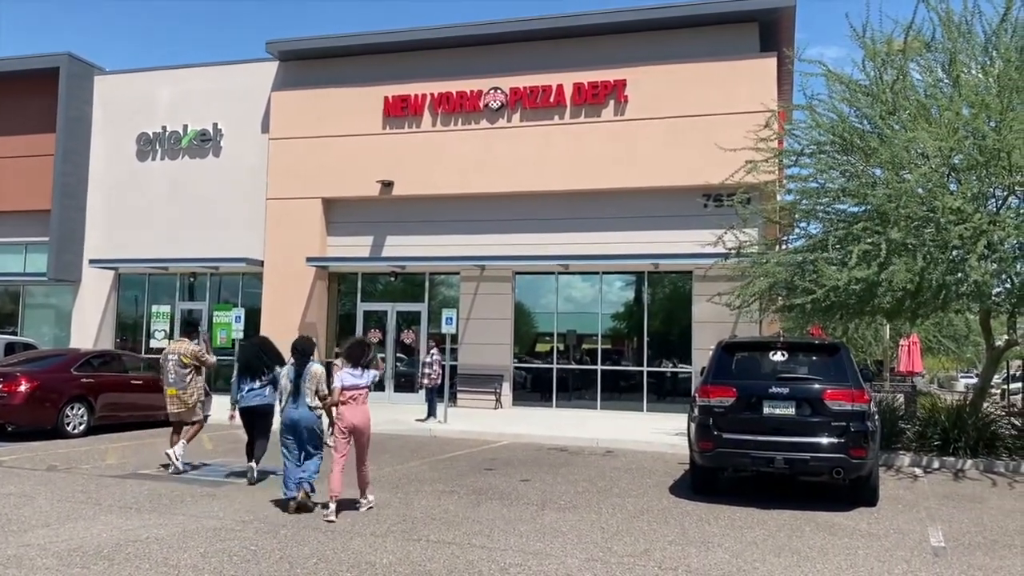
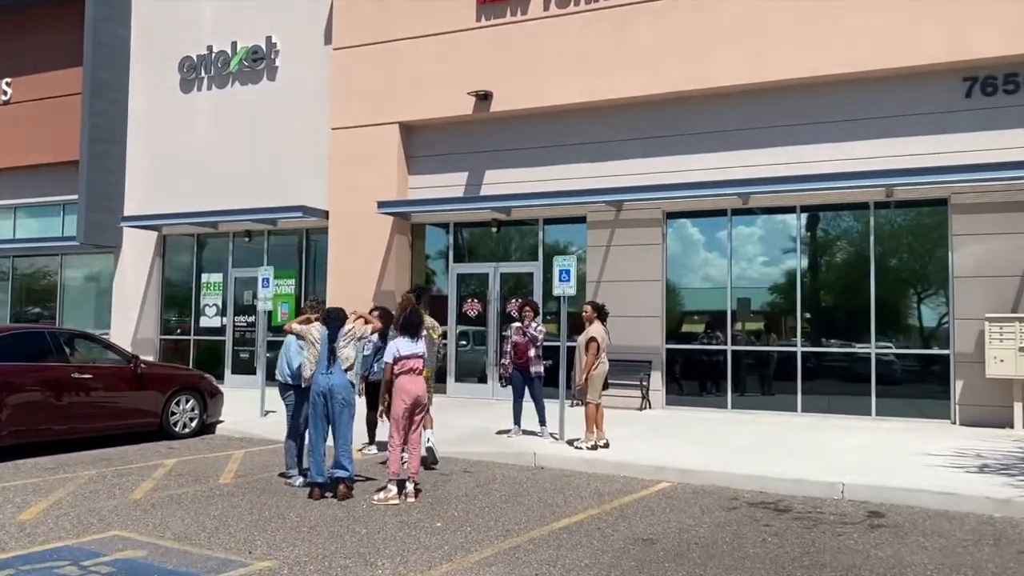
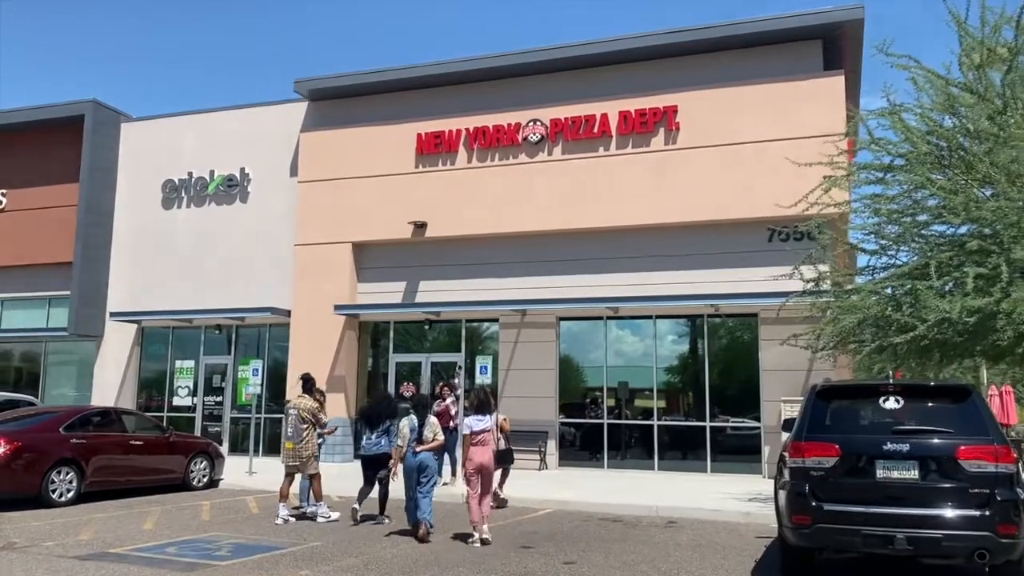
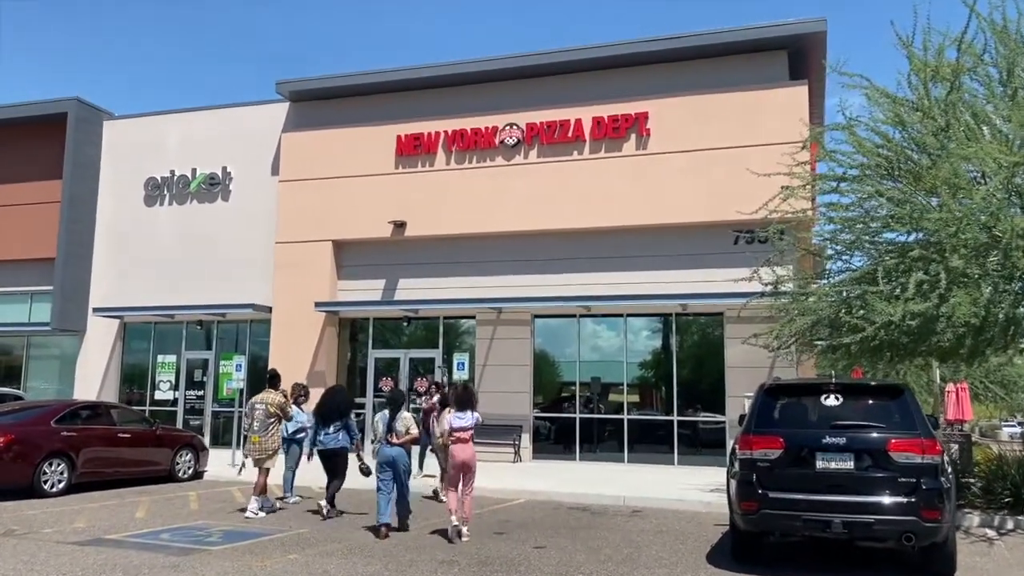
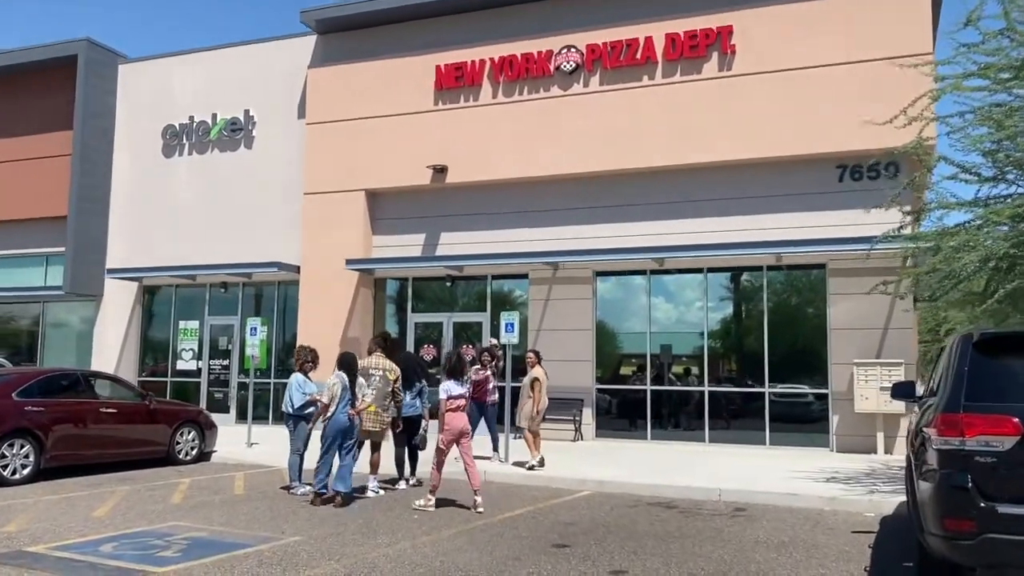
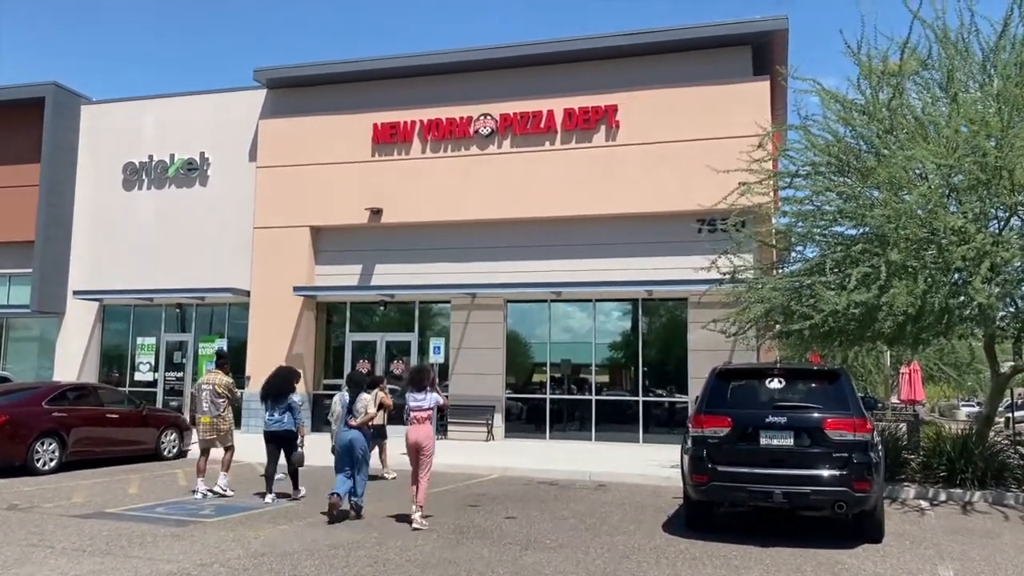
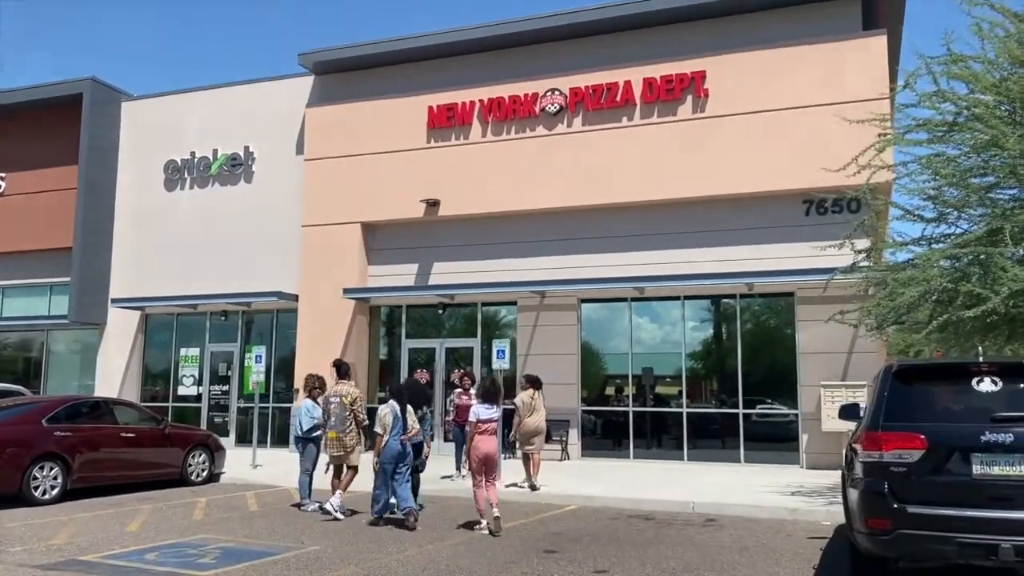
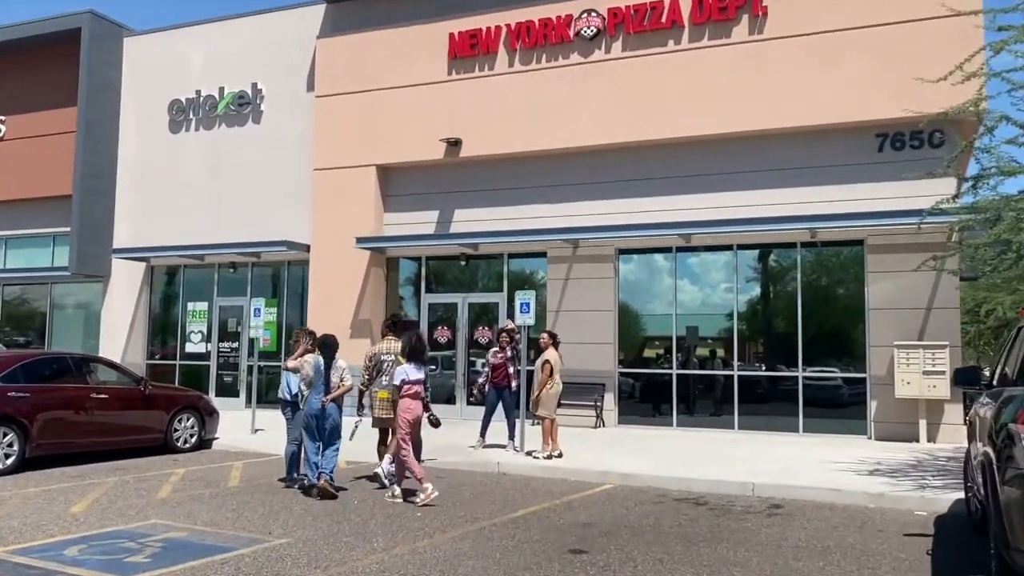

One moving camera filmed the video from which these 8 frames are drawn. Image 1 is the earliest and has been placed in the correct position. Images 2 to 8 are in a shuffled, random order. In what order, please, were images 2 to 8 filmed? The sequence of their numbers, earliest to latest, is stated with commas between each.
6, 4, 3, 7, 5, 8, 2
